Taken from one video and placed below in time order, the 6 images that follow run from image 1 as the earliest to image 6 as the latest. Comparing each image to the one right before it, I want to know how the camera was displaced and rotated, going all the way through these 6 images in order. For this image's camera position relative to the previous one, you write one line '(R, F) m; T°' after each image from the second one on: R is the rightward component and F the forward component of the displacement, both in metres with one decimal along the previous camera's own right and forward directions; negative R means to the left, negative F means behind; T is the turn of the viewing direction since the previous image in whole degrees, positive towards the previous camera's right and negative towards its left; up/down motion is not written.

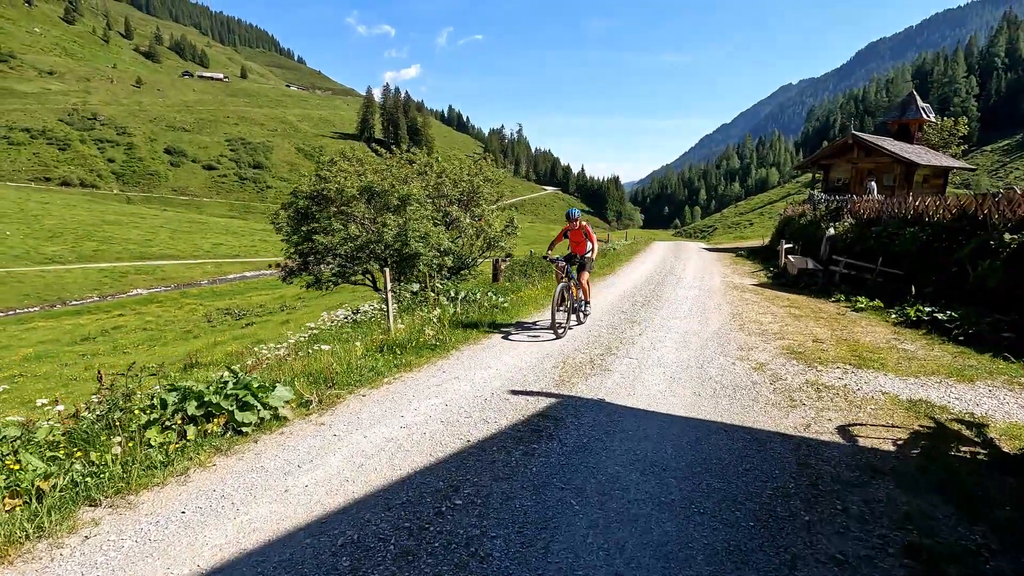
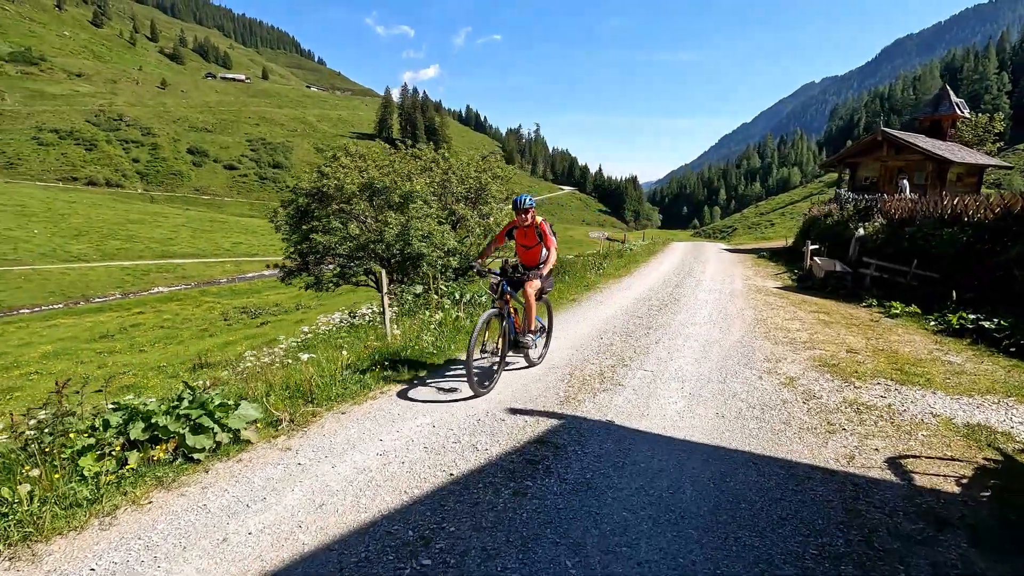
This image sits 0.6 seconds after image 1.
(+0.2, +0.9) m; -2°
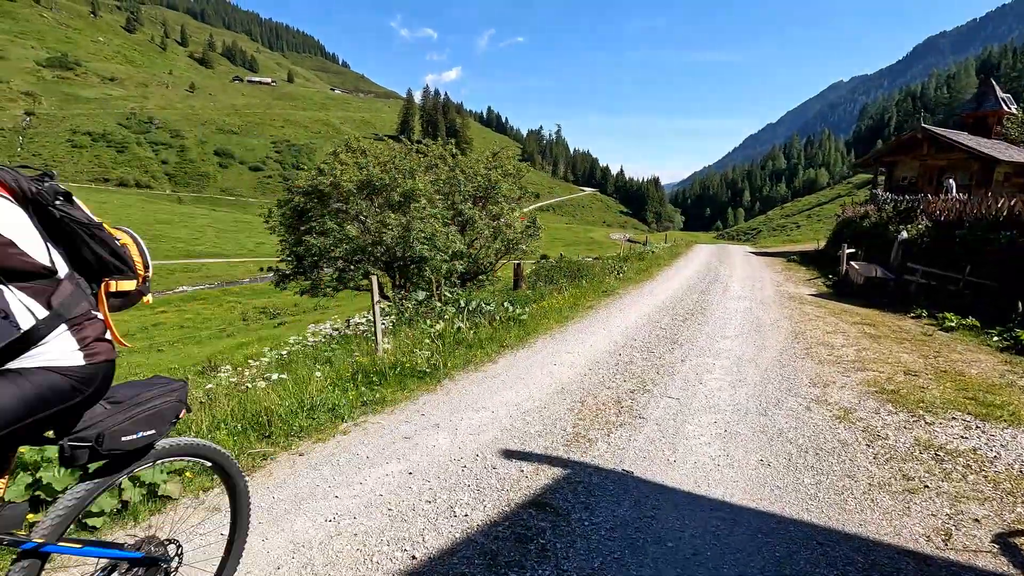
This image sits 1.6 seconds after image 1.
(+0.3, +1.3) m; -2°
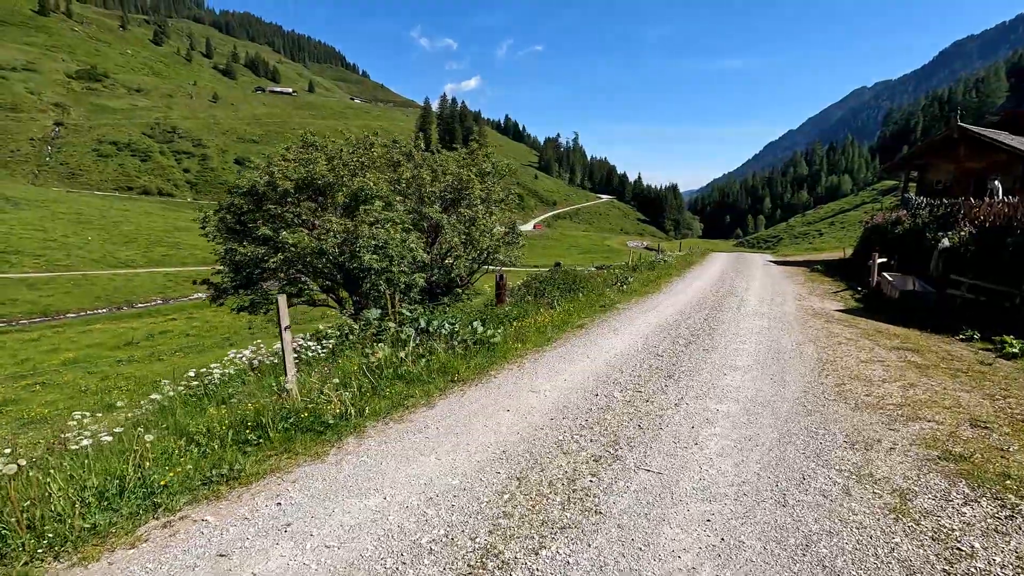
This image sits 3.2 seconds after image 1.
(+1.1, +2.2) m; -2°
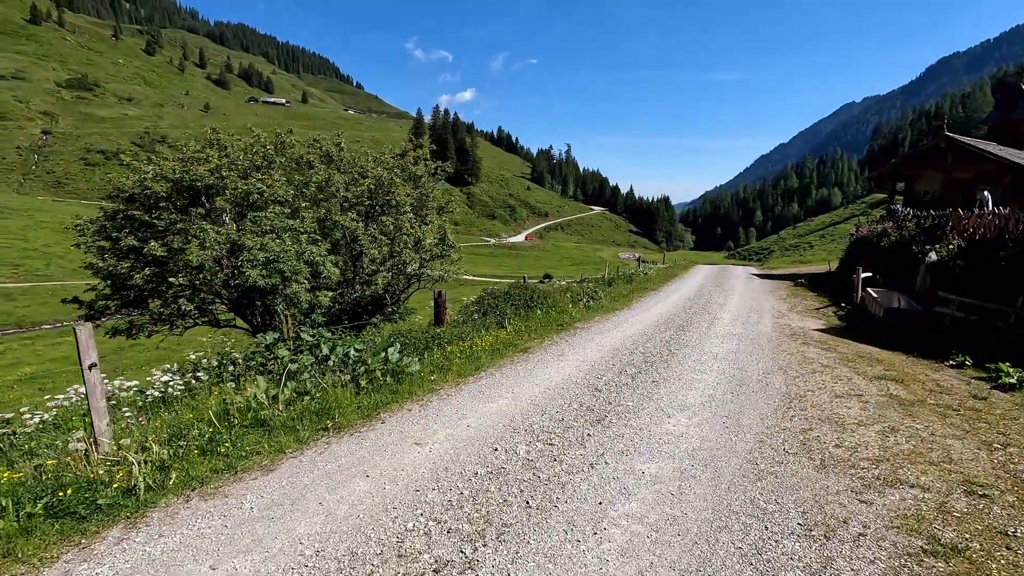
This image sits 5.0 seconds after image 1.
(+1.4, +1.7) m; +1°
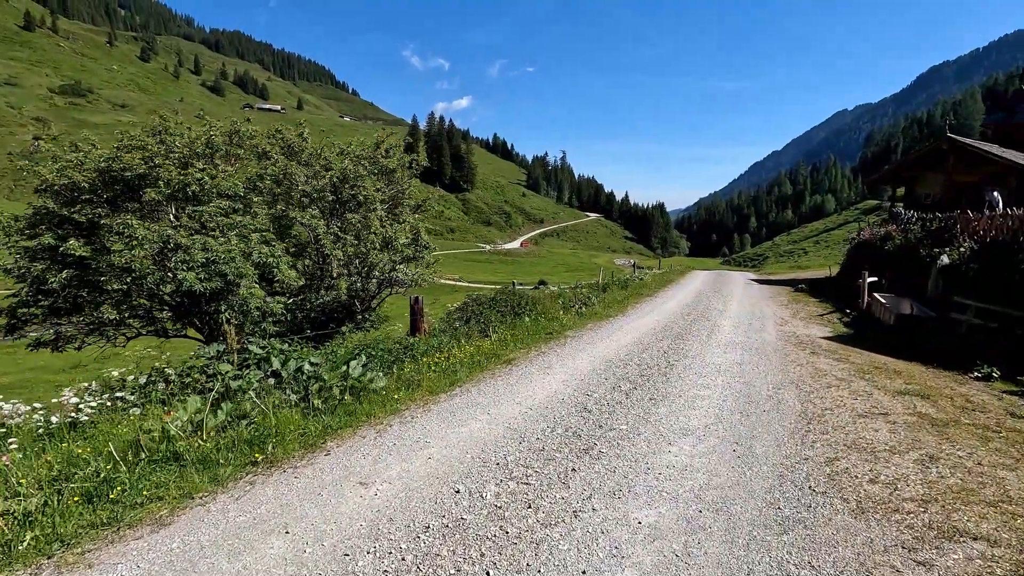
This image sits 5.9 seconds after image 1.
(+0.3, +1.2) m; 0°
